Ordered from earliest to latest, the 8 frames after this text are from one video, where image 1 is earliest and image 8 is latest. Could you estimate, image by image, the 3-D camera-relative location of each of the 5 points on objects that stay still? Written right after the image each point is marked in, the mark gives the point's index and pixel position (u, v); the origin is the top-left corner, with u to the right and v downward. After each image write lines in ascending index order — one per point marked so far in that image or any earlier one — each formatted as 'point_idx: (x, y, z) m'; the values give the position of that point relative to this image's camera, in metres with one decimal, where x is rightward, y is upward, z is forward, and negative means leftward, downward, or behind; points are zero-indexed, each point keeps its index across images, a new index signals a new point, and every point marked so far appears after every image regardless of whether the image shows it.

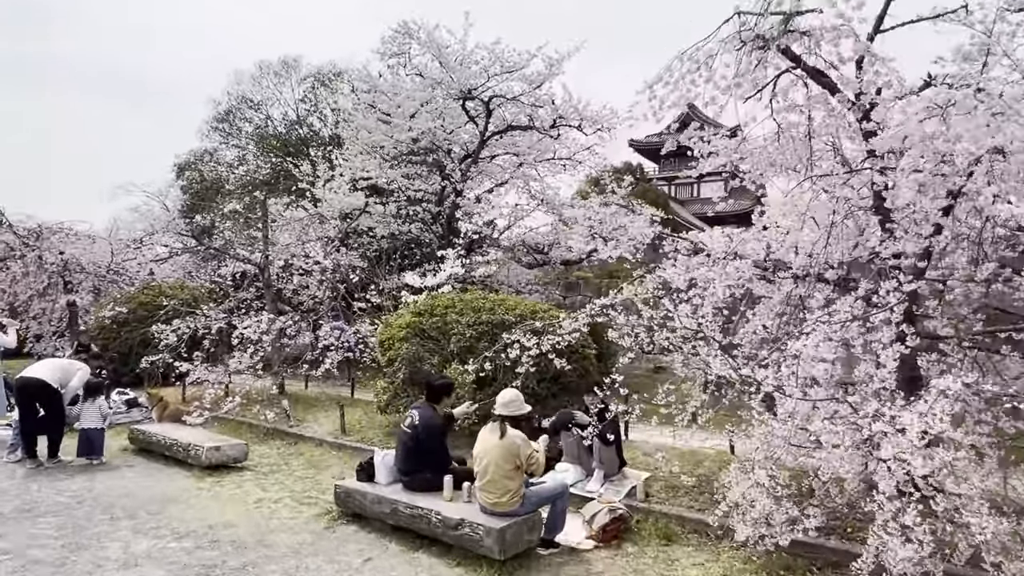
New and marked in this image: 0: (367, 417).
0: (-1.8, -1.7, +8.4) m
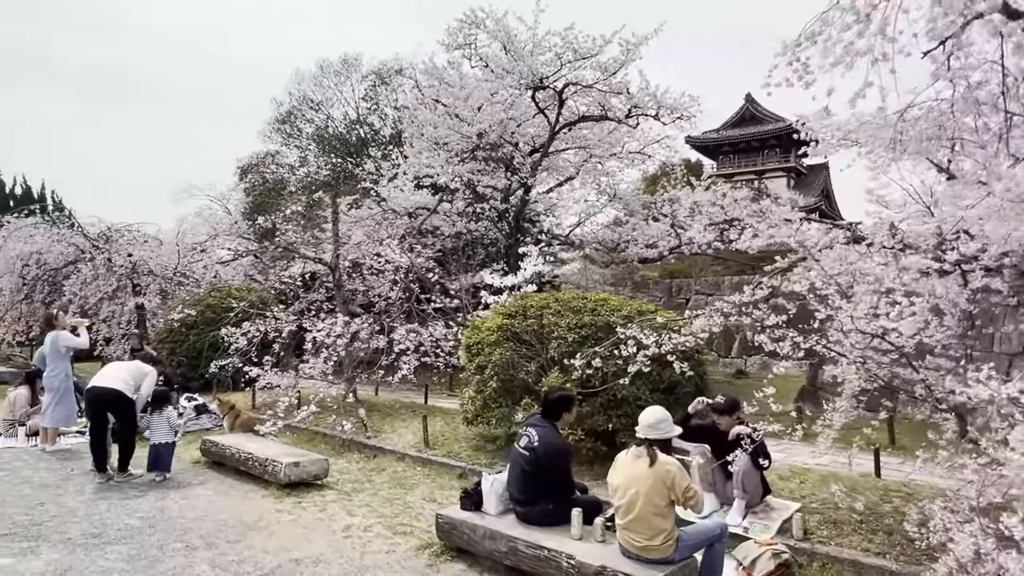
0: (-0.7, -1.7, +7.7) m
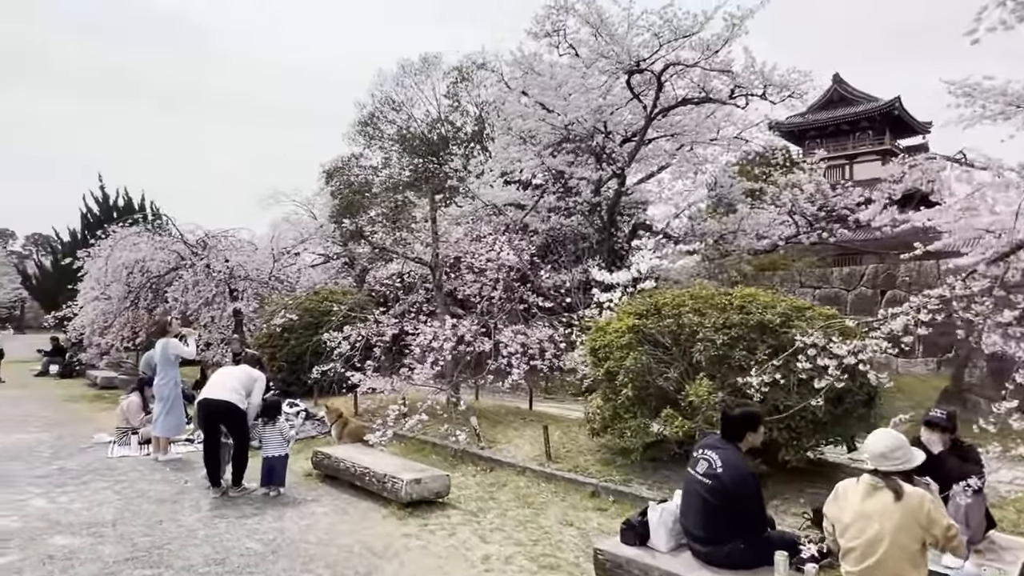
0: (+0.6, -1.6, +7.1) m
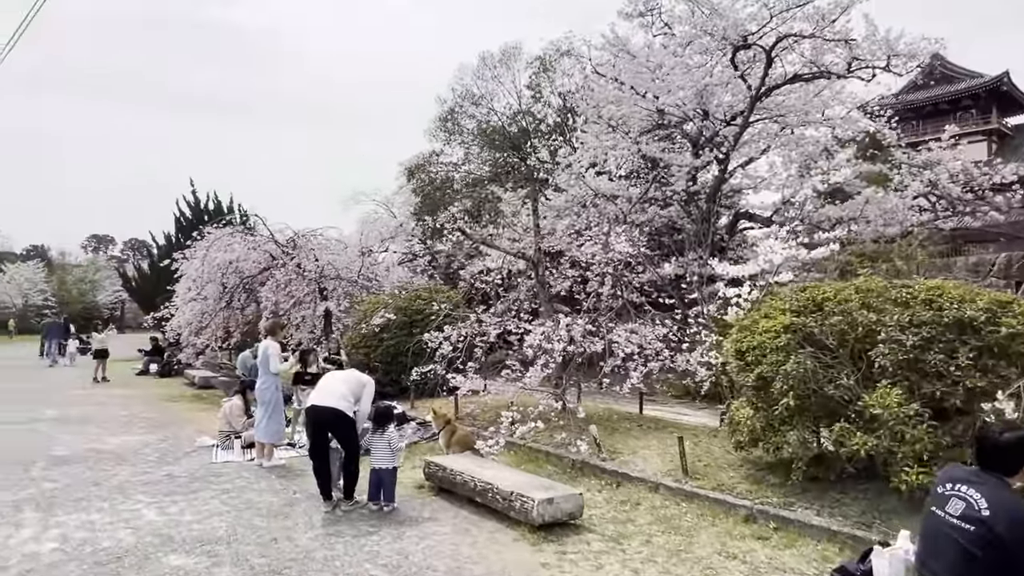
0: (+1.9, -1.6, +6.3) m
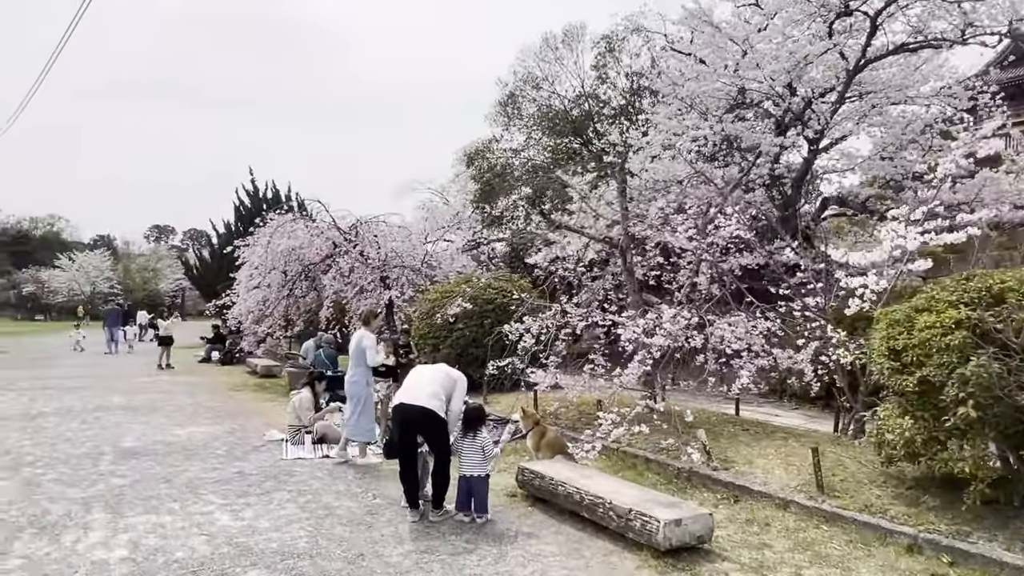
0: (+2.7, -1.5, +5.5) m
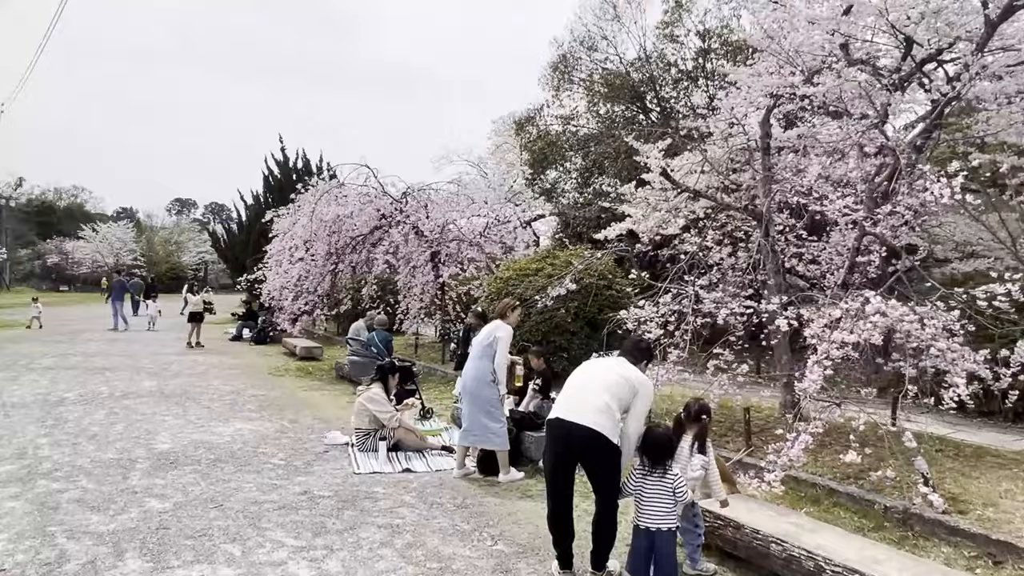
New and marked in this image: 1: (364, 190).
0: (+3.8, -1.4, +4.0) m
1: (-2.8, +1.8, +12.4) m
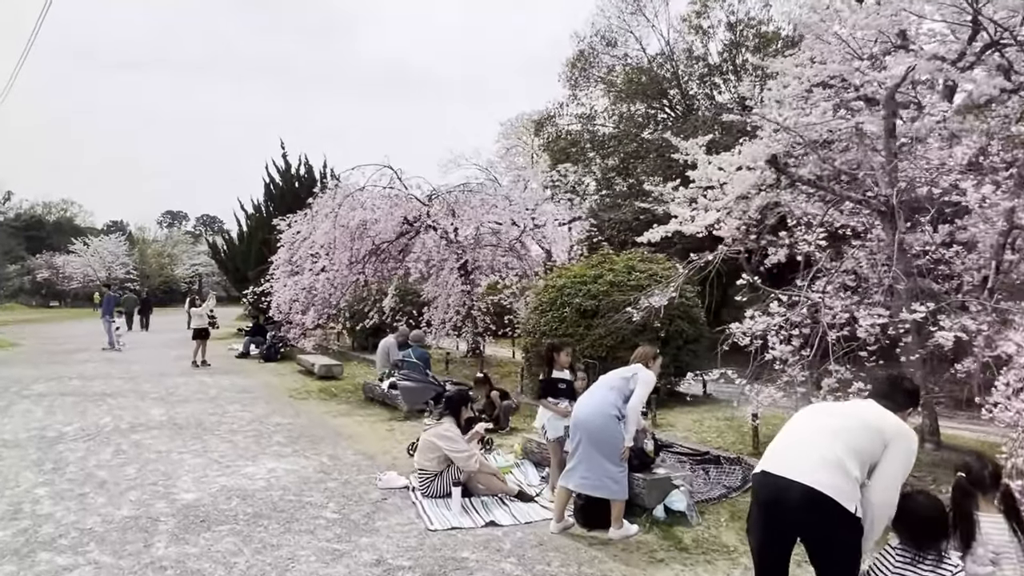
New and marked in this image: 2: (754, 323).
0: (+4.6, -1.4, +3.0) m
1: (-2.2, +1.6, +11.4) m
2: (+2.0, -0.3, +5.4) m
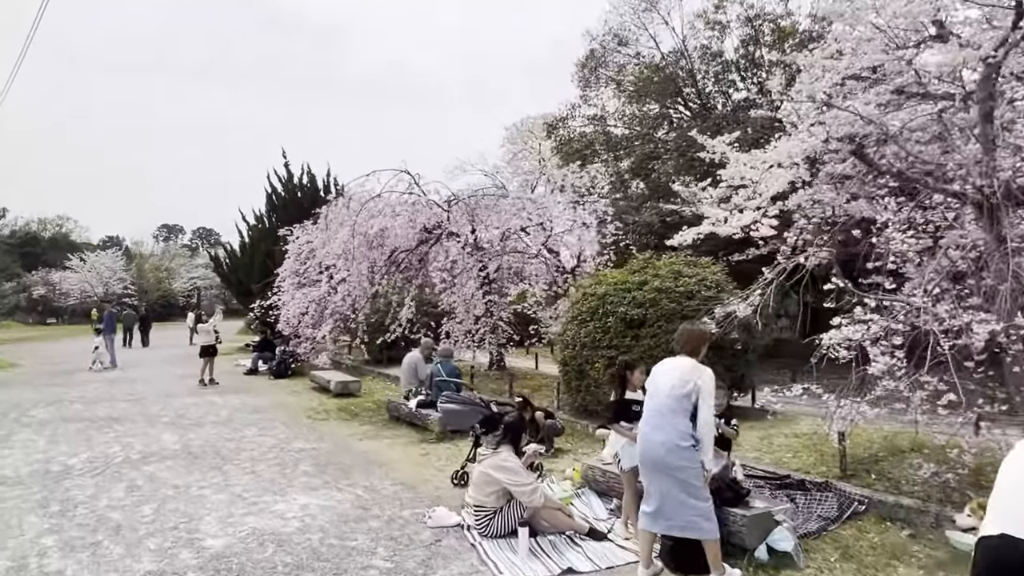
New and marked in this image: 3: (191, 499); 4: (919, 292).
0: (+5.1, -1.3, +2.4) m
1: (-1.8, +1.4, +10.8) m
2: (+2.5, -0.3, +4.9) m
3: (-2.8, -1.8, +5.7) m
4: (+3.1, 0.0, +5.1) m
